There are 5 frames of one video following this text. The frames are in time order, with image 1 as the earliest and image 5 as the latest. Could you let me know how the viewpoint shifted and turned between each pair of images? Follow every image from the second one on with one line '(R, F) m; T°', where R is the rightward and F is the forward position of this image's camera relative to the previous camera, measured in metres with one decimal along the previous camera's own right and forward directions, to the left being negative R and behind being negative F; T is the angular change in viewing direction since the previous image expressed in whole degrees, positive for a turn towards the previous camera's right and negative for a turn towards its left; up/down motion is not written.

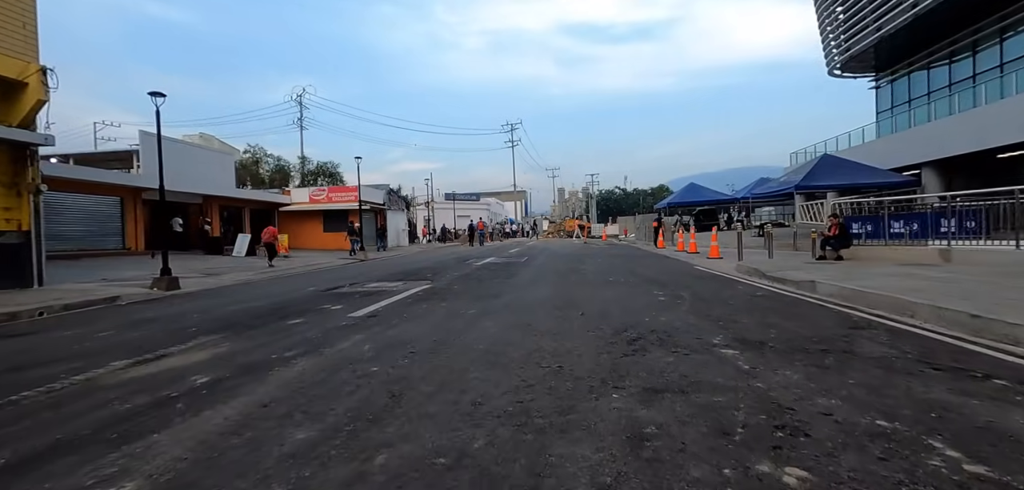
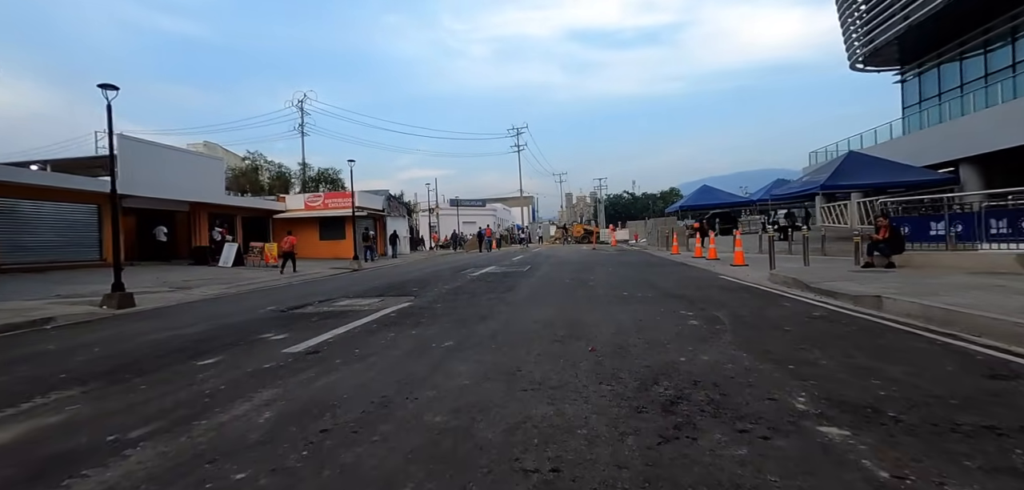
(+0.3, +1.9) m; -1°
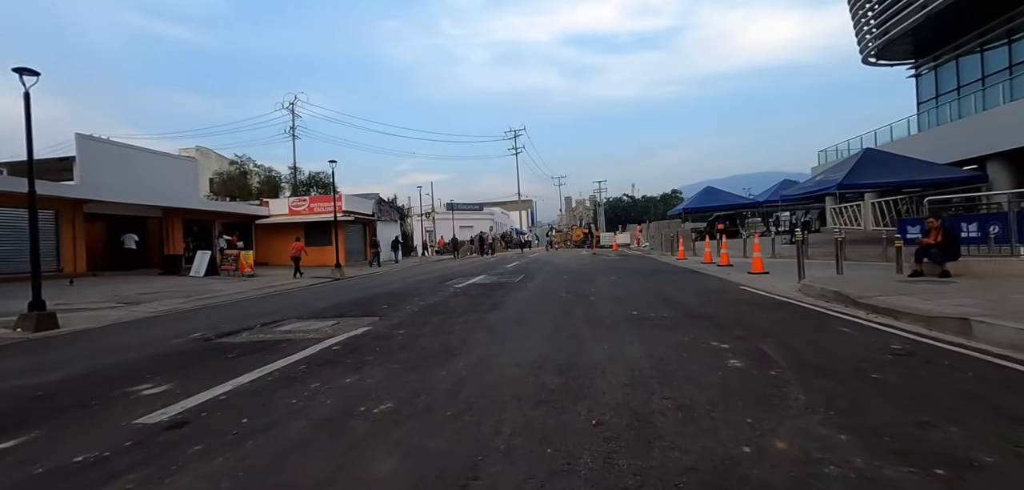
(+0.3, +2.0) m; 0°
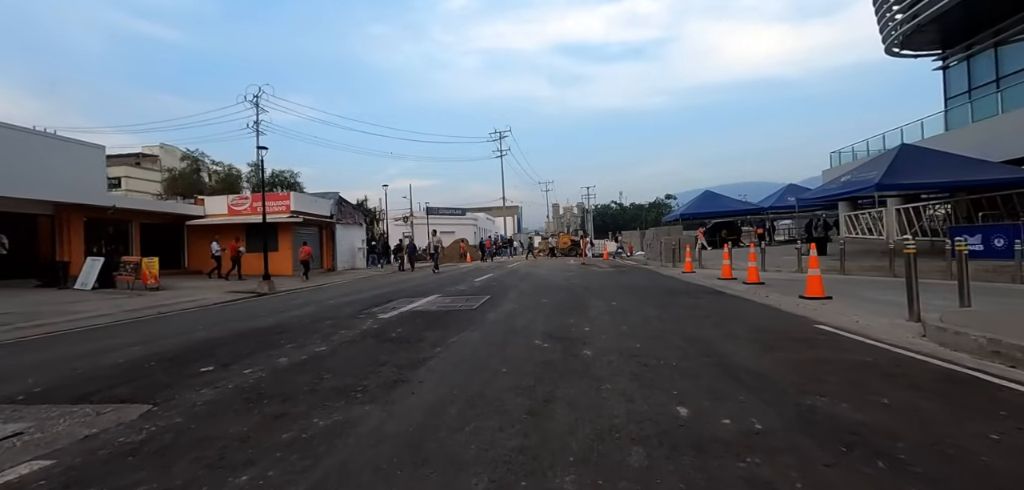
(+0.7, +4.8) m; +2°
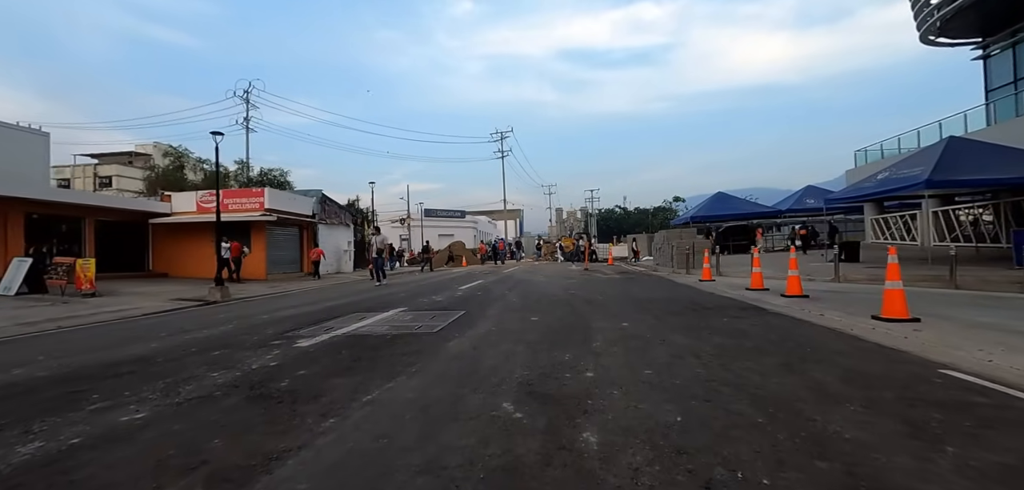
(+0.5, +2.8) m; 0°
